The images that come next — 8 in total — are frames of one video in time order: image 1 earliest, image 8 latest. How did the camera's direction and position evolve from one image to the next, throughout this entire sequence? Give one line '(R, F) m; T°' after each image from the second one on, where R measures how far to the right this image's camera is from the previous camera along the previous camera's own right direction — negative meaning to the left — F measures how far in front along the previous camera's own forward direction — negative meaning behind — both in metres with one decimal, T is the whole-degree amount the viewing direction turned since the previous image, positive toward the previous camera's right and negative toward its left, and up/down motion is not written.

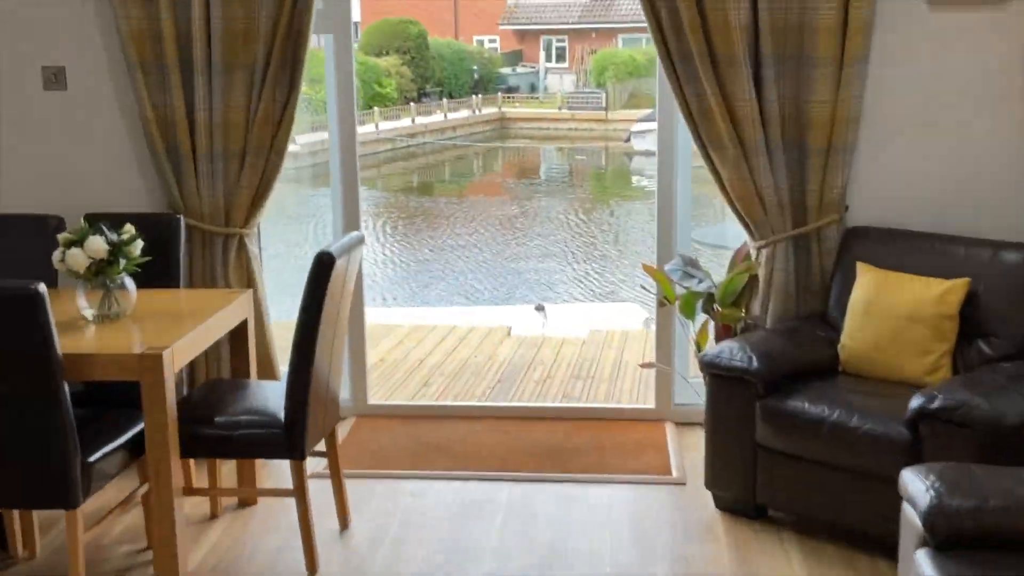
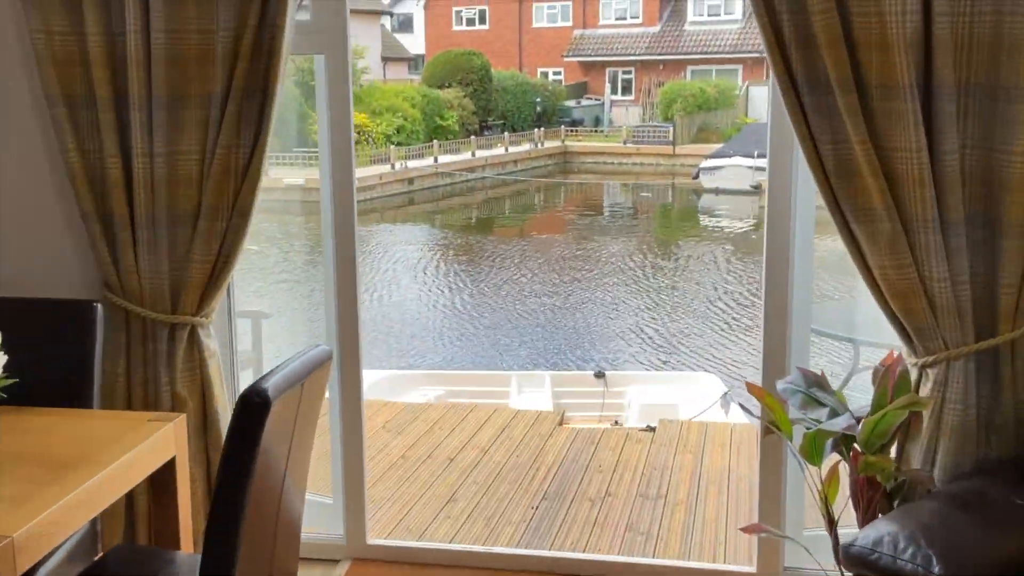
(0.0, +1.3) m; -4°
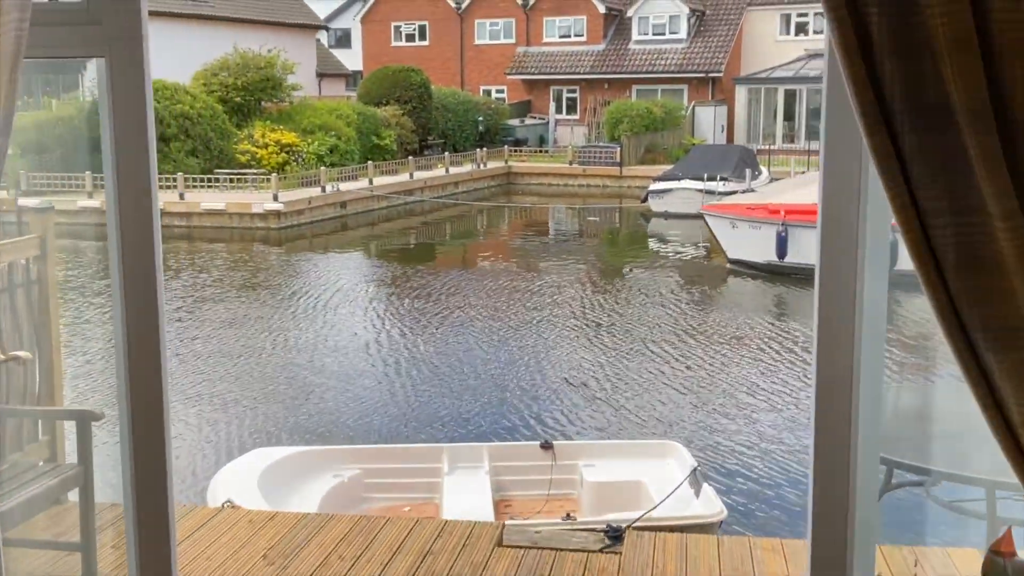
(+0.1, +1.3) m; +3°
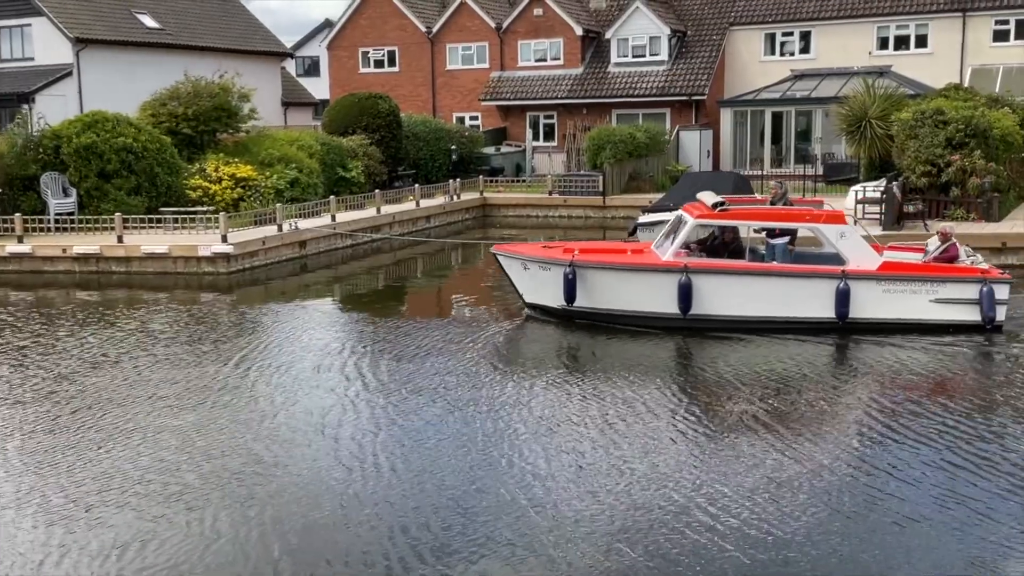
(+0.1, +2.3) m; +1°
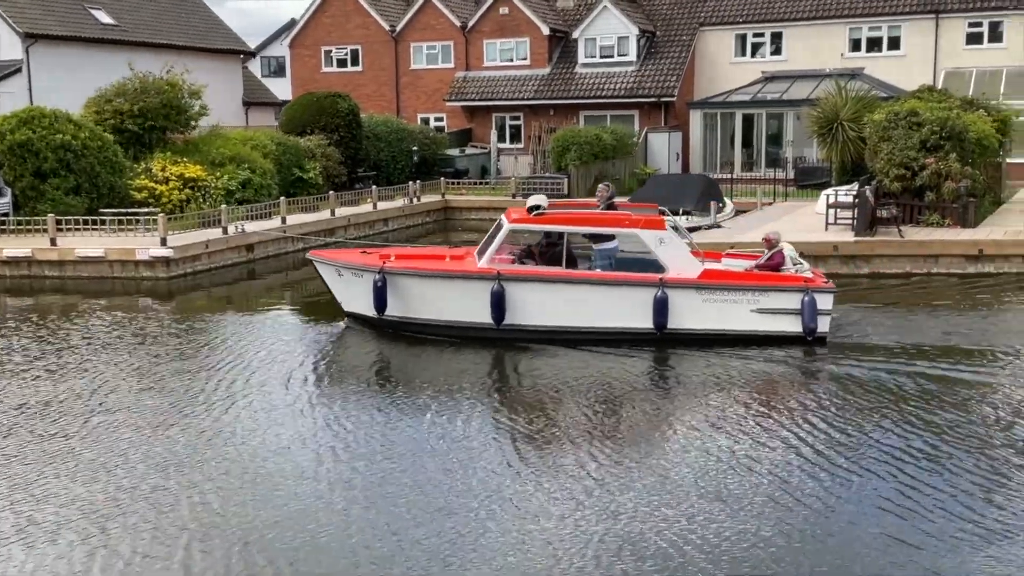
(+0.3, +1.0) m; +2°
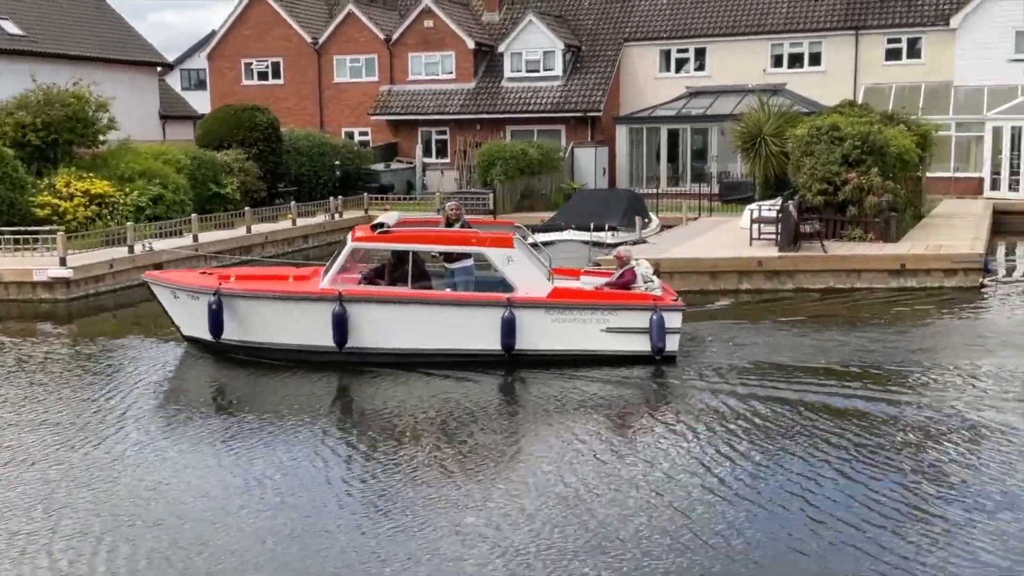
(+0.2, +0.6) m; +4°
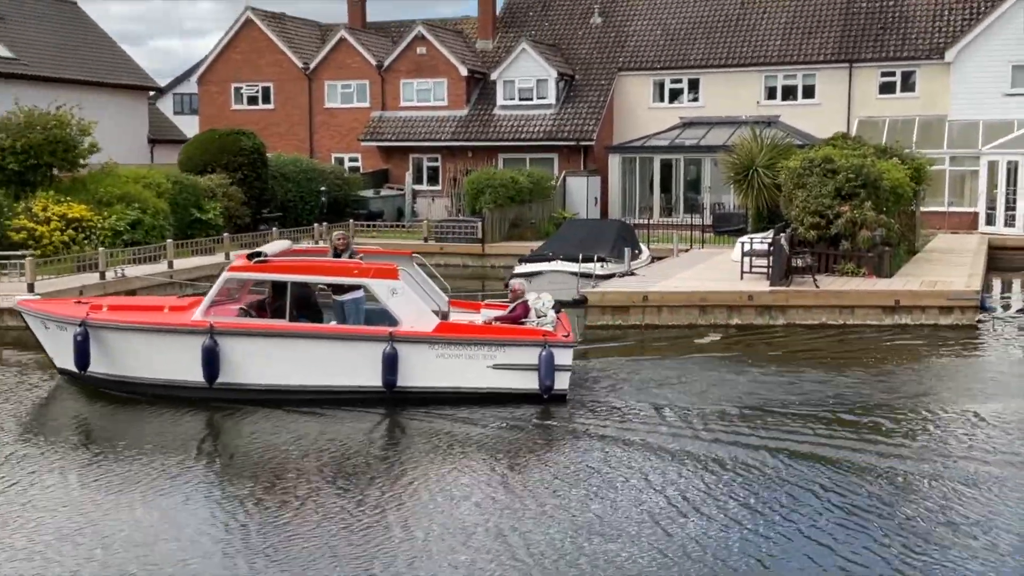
(+0.3, +0.6) m; 0°
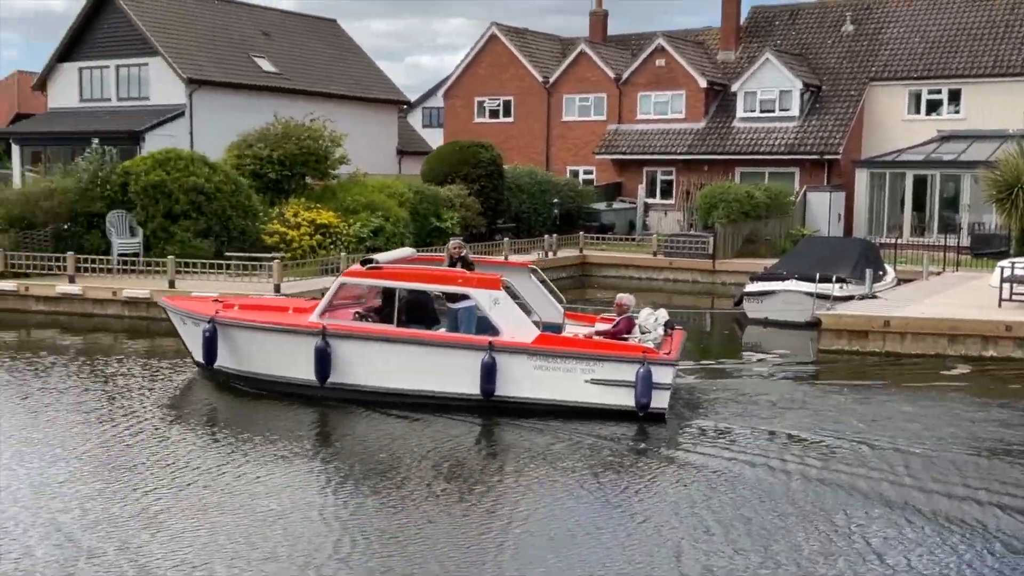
(+0.2, +0.3) m; -13°
